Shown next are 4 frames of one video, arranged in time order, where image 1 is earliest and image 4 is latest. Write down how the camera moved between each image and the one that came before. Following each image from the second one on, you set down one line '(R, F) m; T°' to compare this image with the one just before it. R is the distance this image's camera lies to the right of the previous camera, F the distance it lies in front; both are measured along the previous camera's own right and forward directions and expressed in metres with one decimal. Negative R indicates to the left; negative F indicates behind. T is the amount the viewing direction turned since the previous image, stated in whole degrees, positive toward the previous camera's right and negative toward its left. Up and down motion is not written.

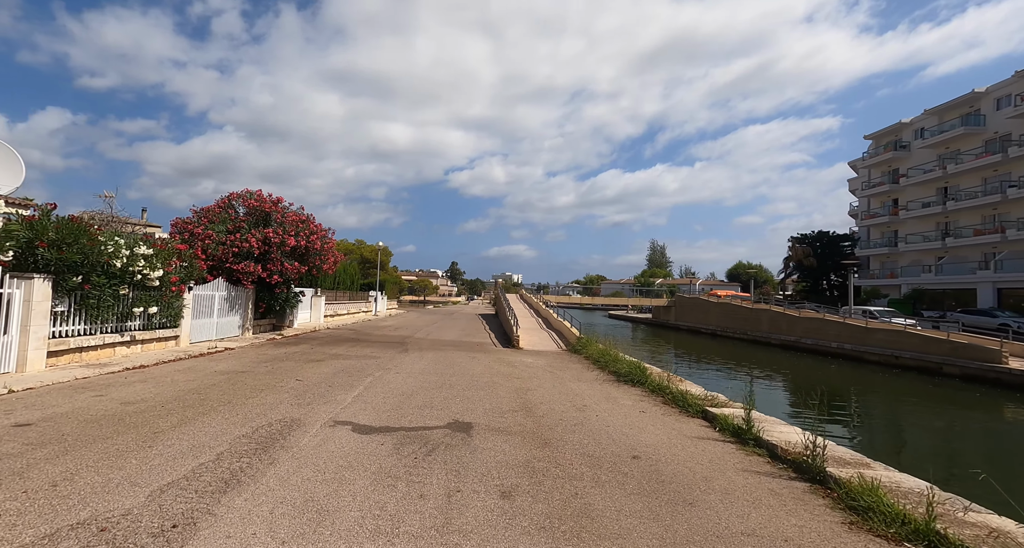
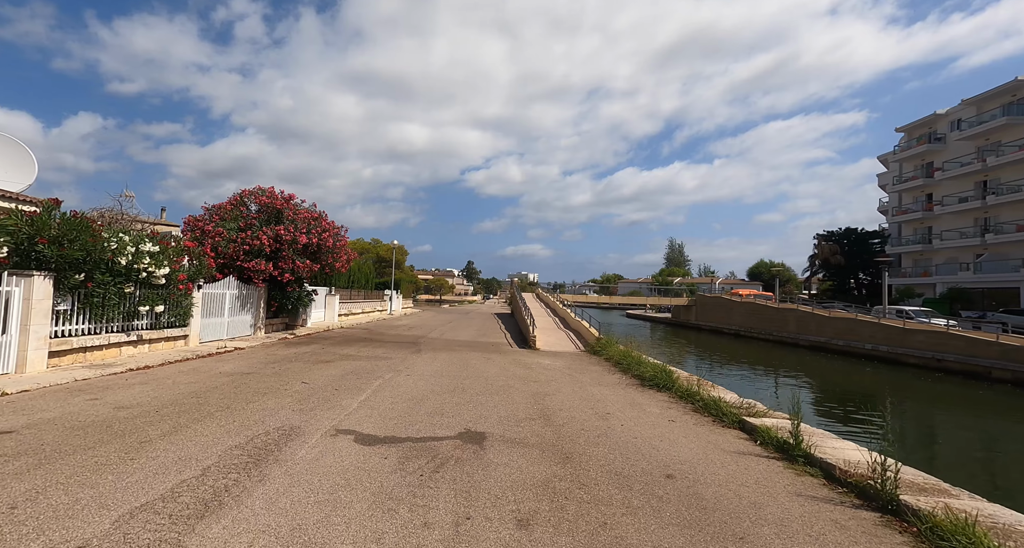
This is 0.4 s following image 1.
(0.0, +0.6) m; -2°
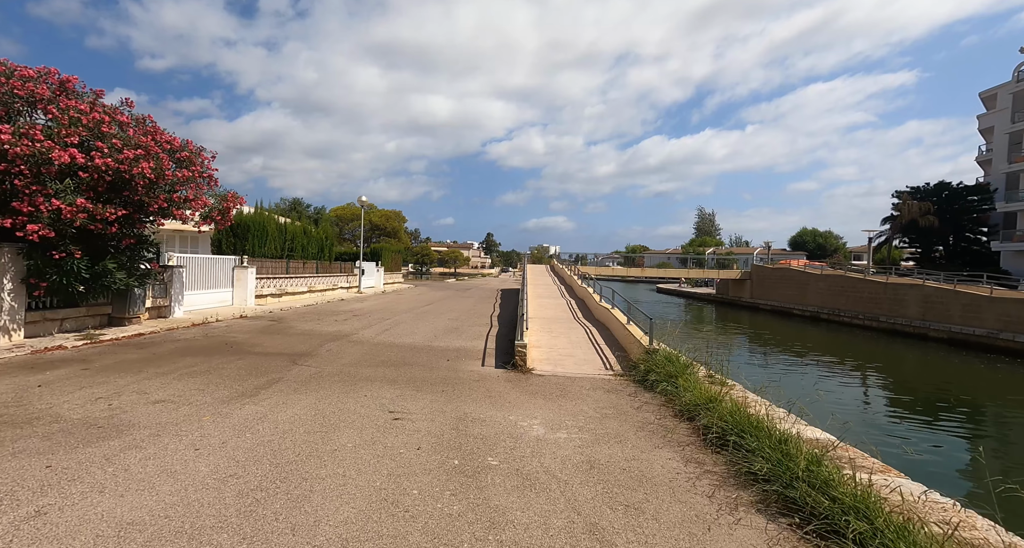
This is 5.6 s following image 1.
(+0.9, +8.3) m; -3°
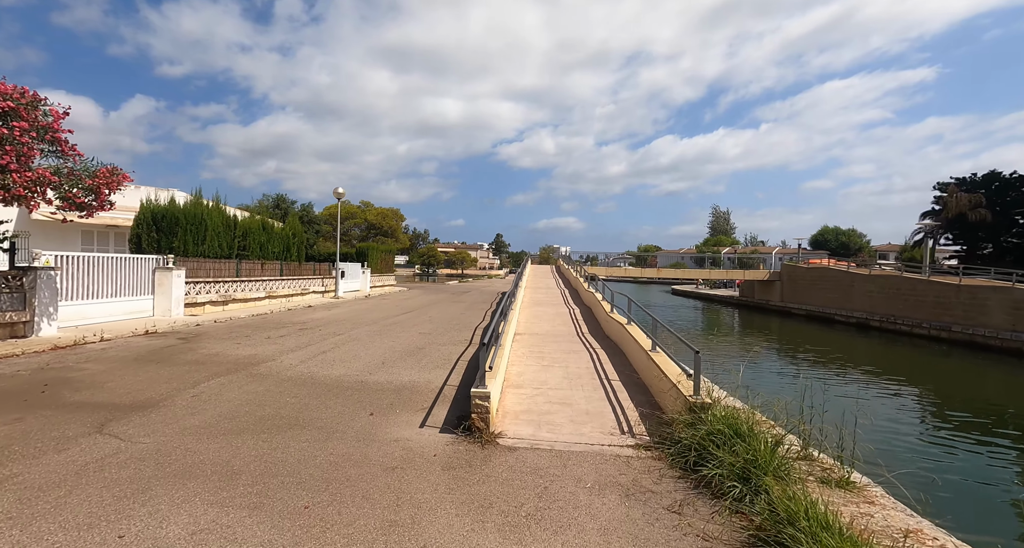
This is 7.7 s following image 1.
(+0.6, +3.6) m; -1°
